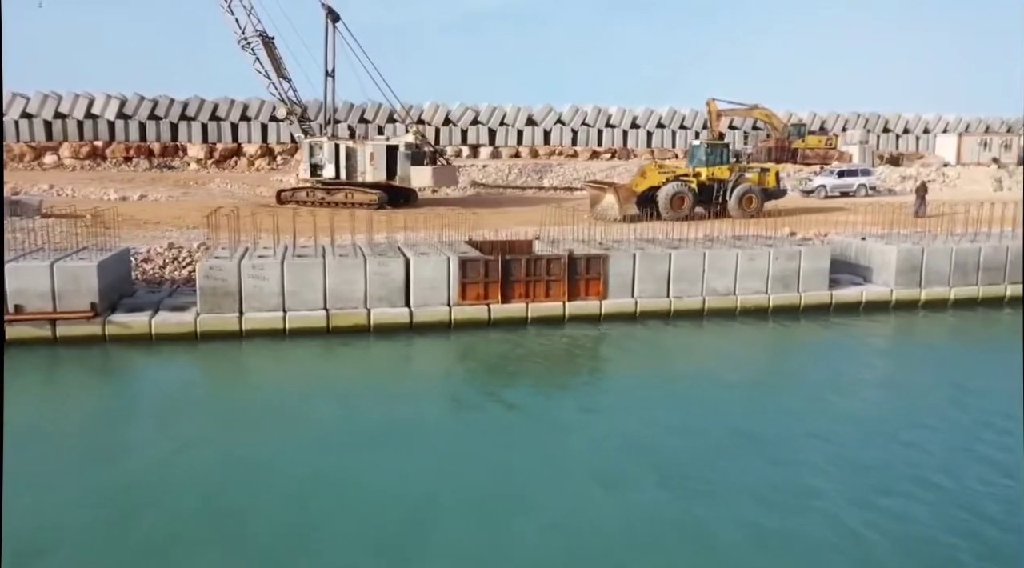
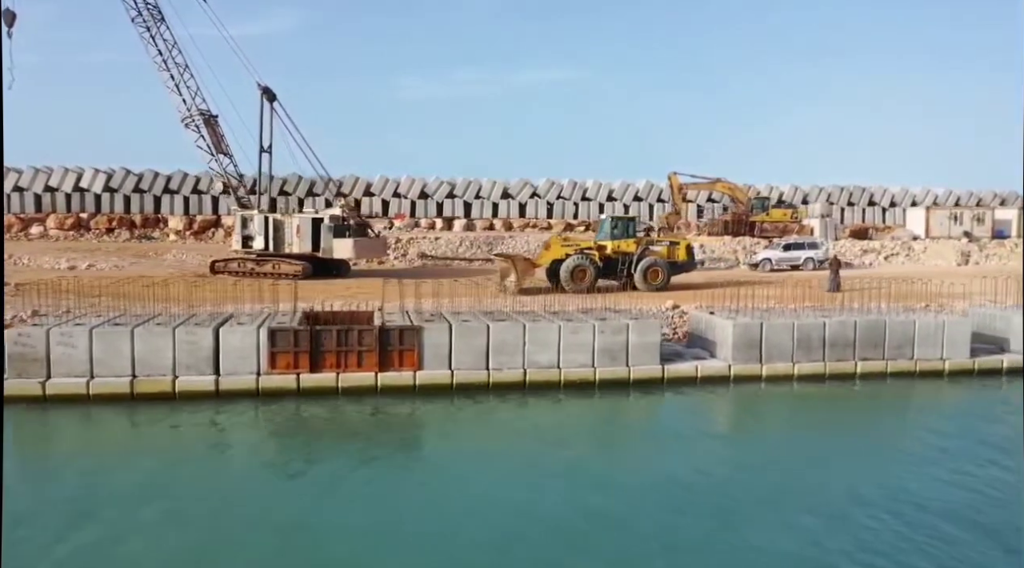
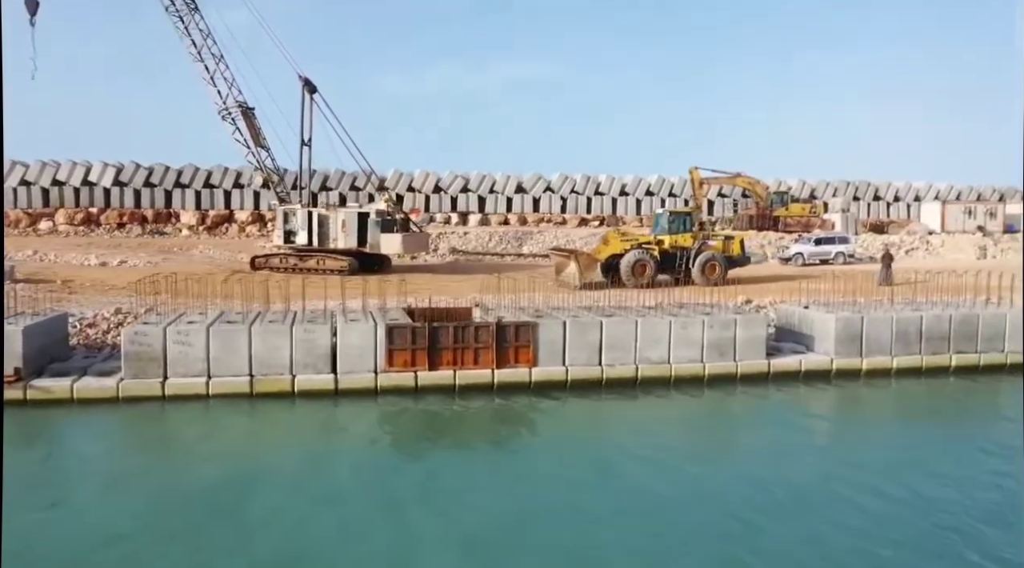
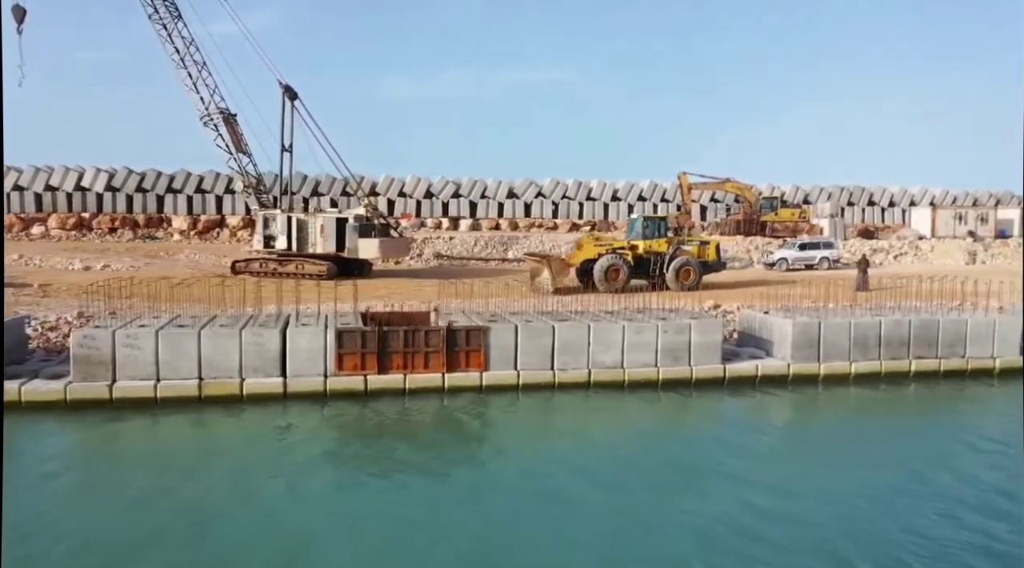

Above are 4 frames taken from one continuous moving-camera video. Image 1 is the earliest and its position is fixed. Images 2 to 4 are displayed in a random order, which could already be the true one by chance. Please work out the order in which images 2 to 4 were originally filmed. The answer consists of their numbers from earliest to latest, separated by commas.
3, 4, 2
